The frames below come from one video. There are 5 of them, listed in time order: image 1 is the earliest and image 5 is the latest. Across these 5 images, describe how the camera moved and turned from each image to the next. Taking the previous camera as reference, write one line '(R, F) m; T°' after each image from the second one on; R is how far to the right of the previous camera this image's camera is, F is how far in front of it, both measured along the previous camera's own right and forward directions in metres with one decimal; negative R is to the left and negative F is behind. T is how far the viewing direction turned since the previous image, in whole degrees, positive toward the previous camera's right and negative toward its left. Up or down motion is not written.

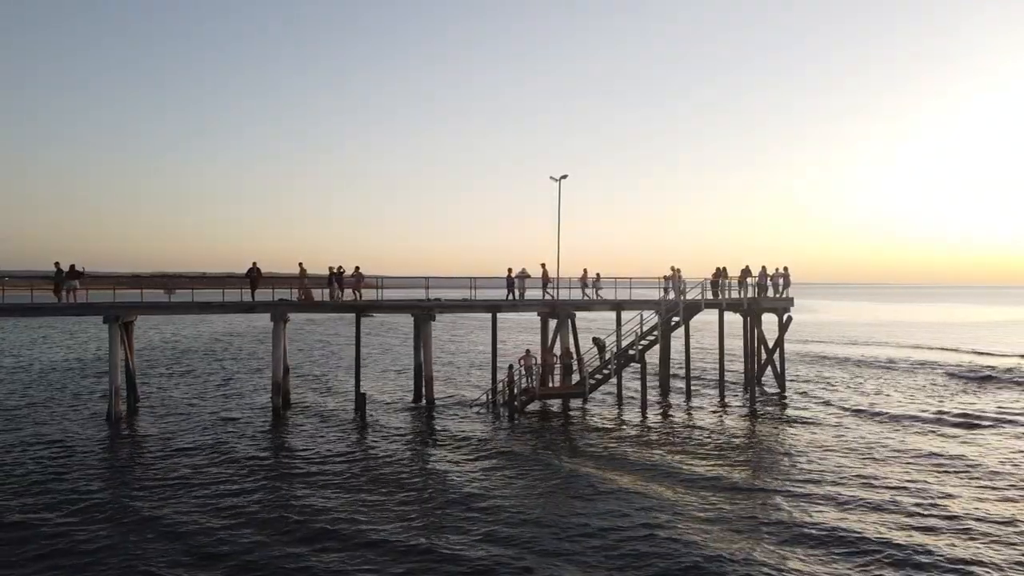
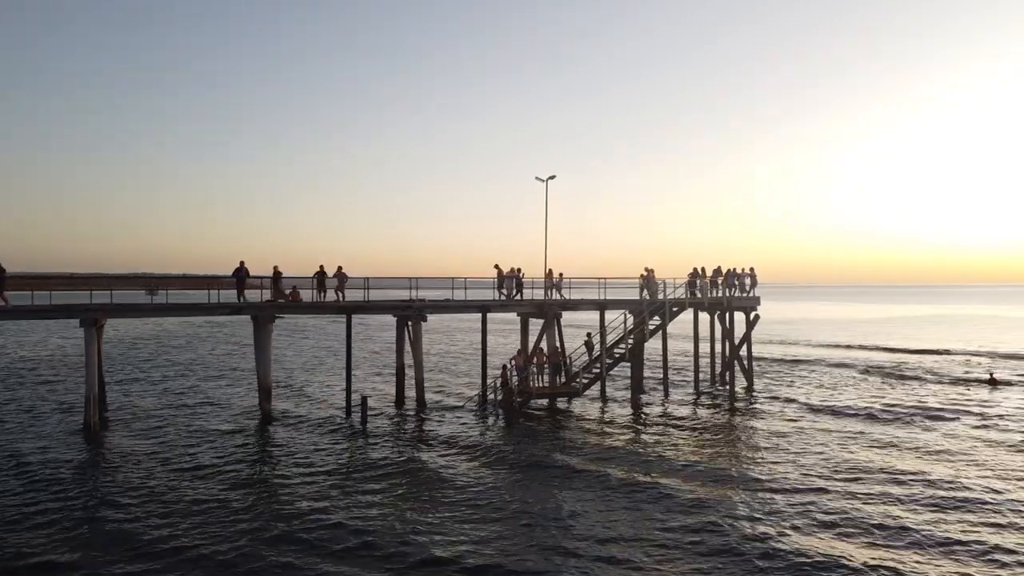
(-0.5, +0.4) m; +2°
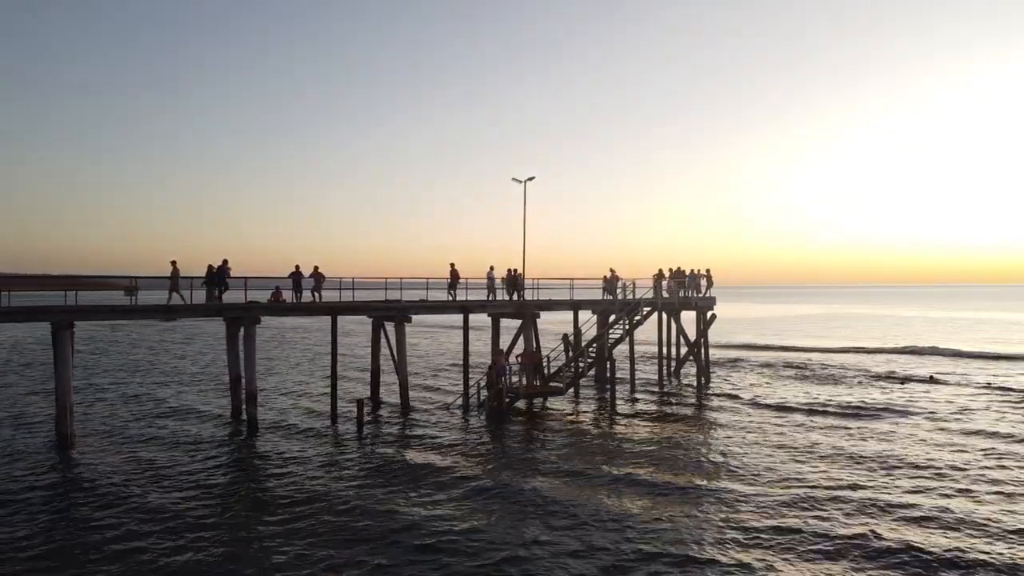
(+0.3, -0.2) m; +1°
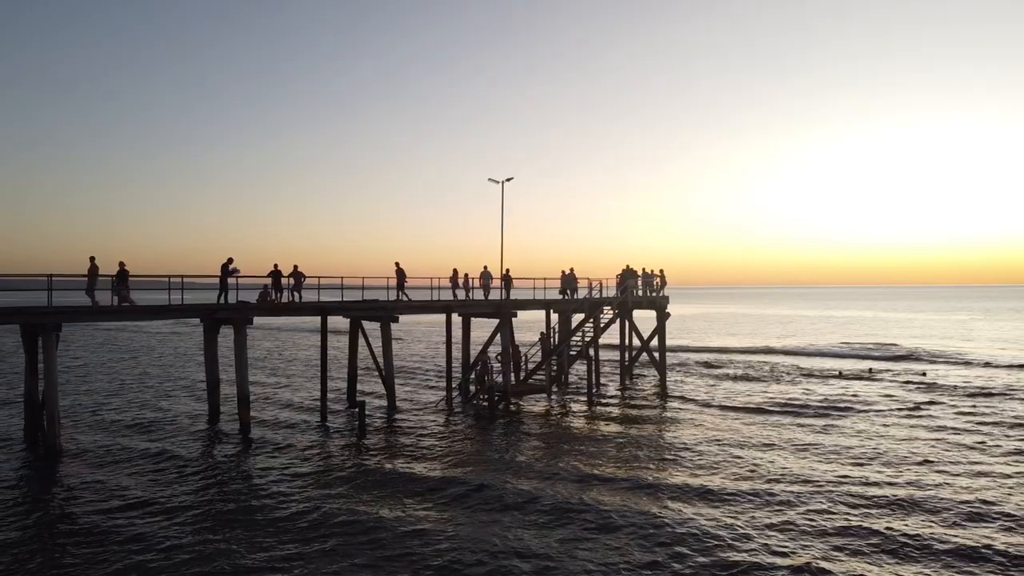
(-1.9, +0.1) m; +5°
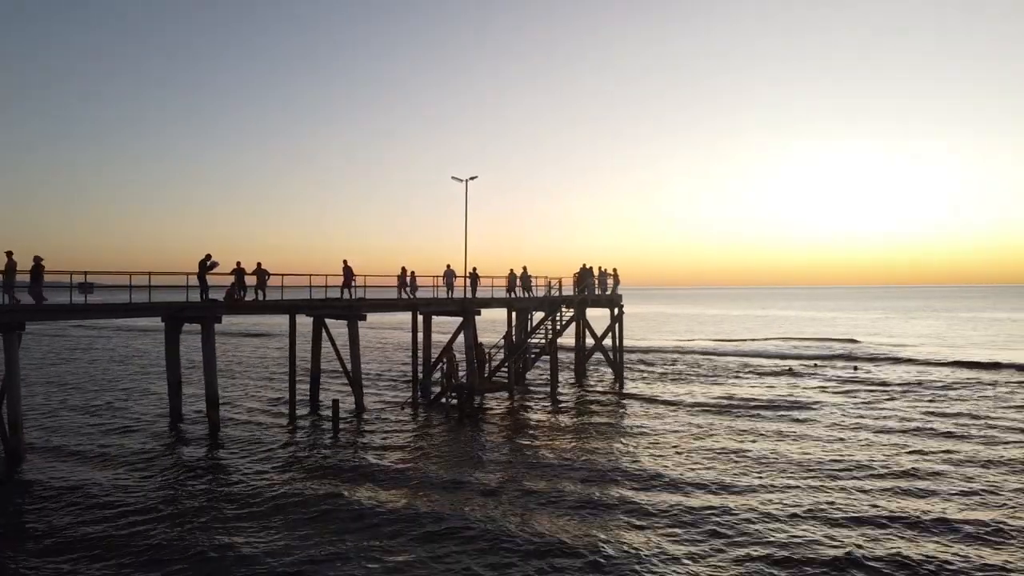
(-0.7, -0.3) m; +4°
